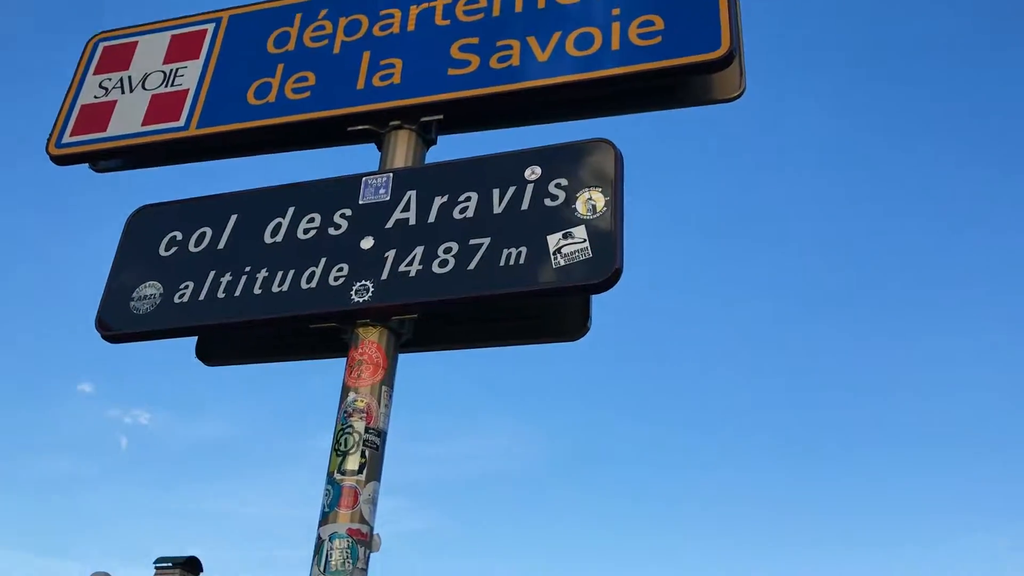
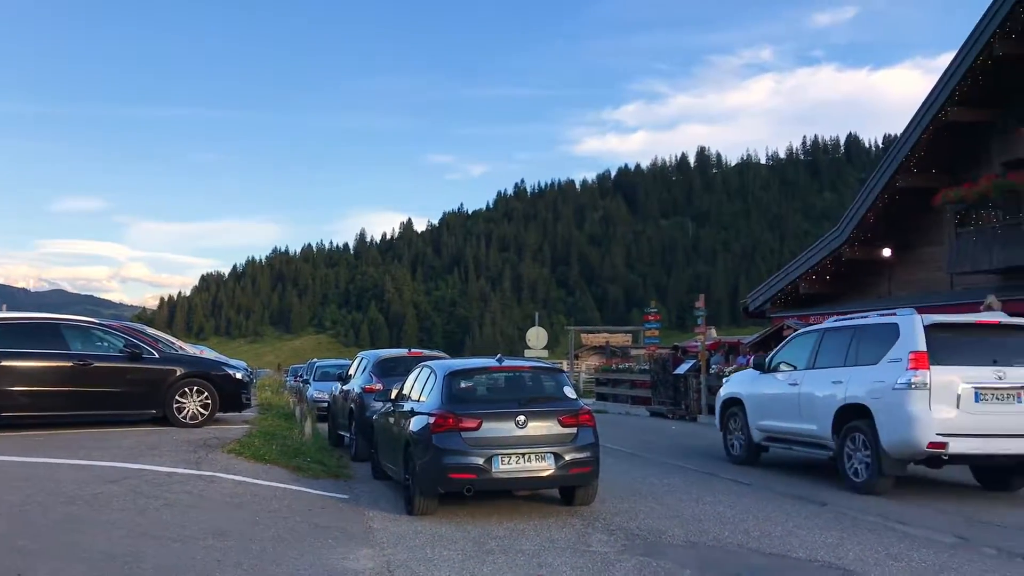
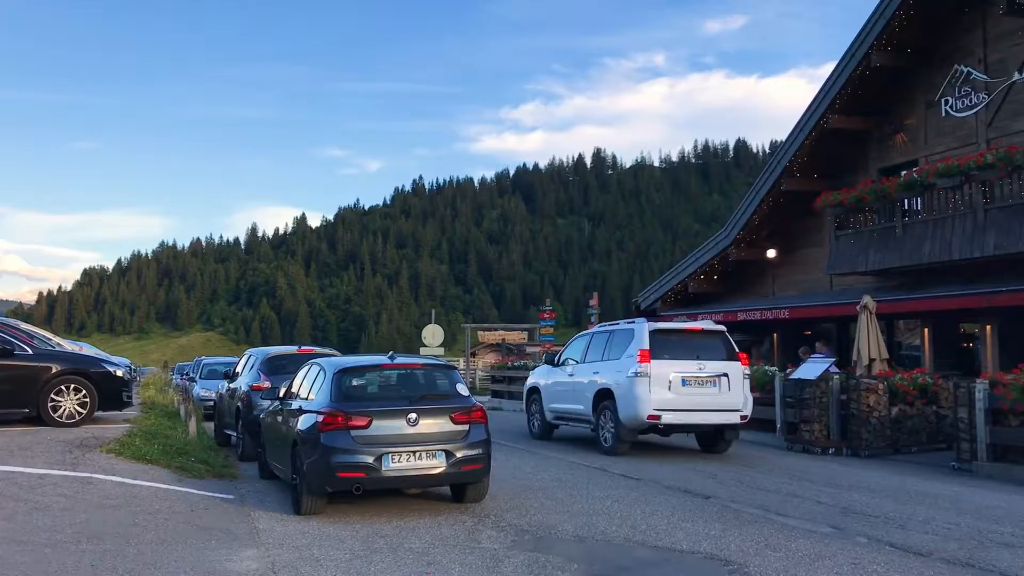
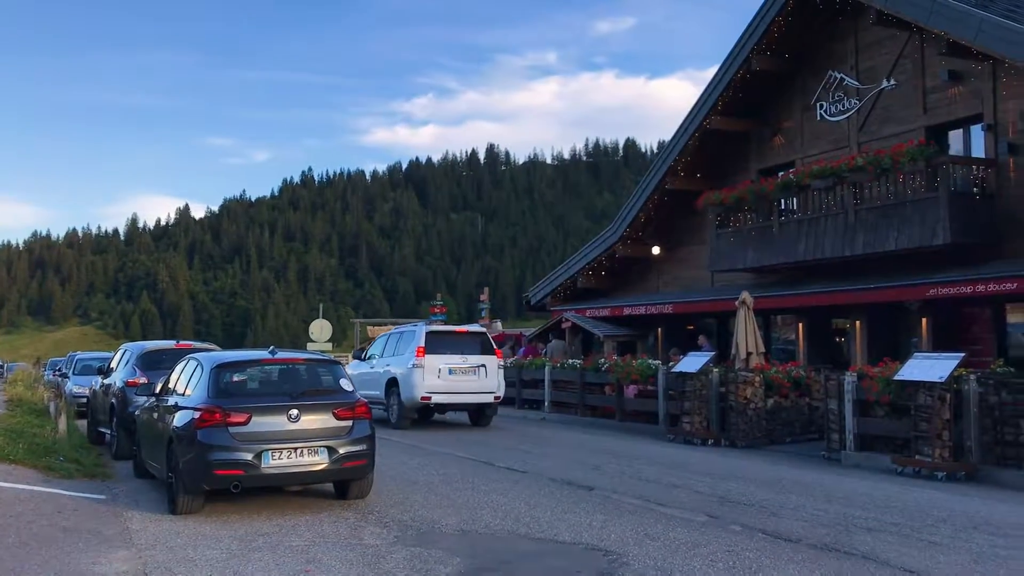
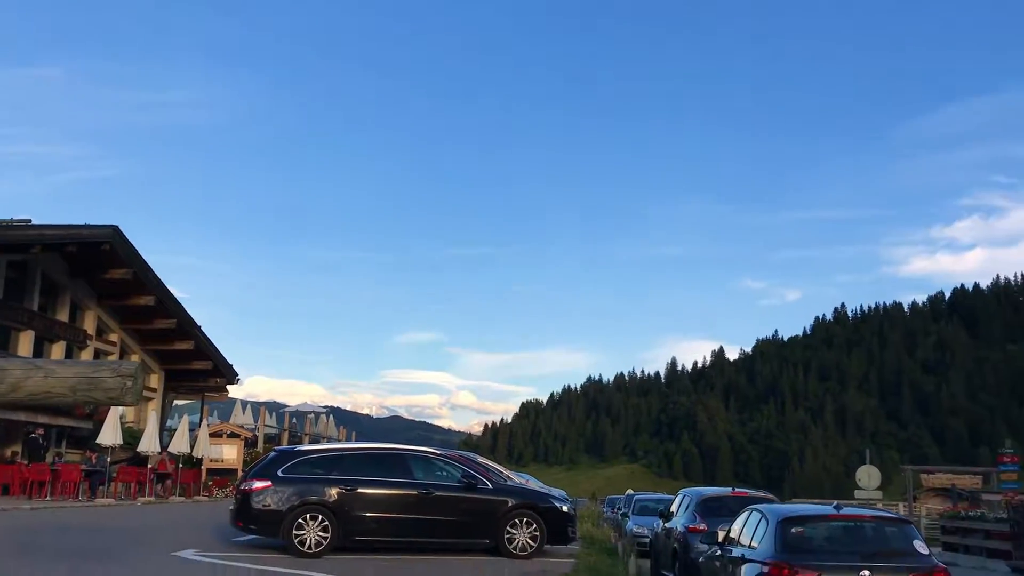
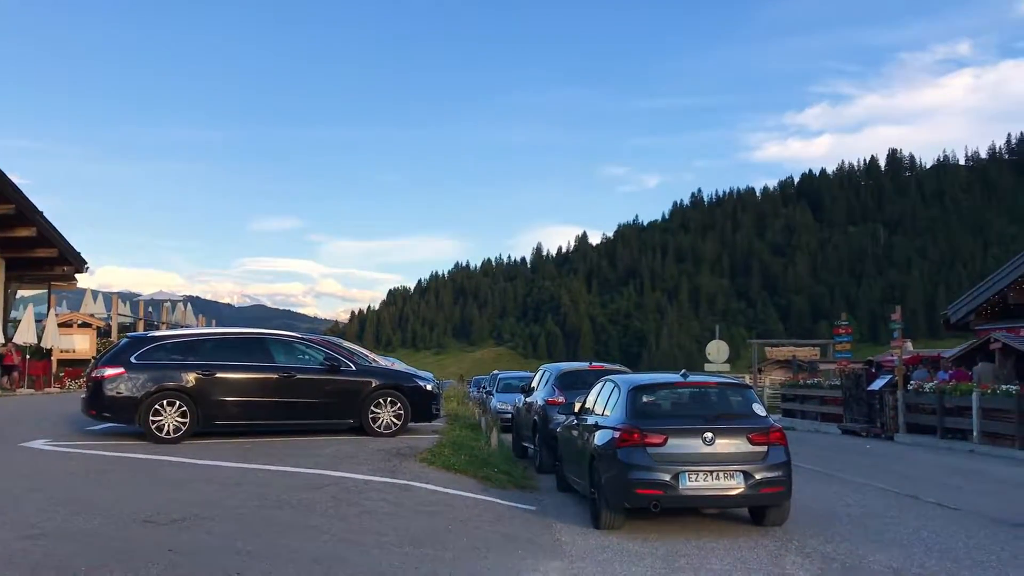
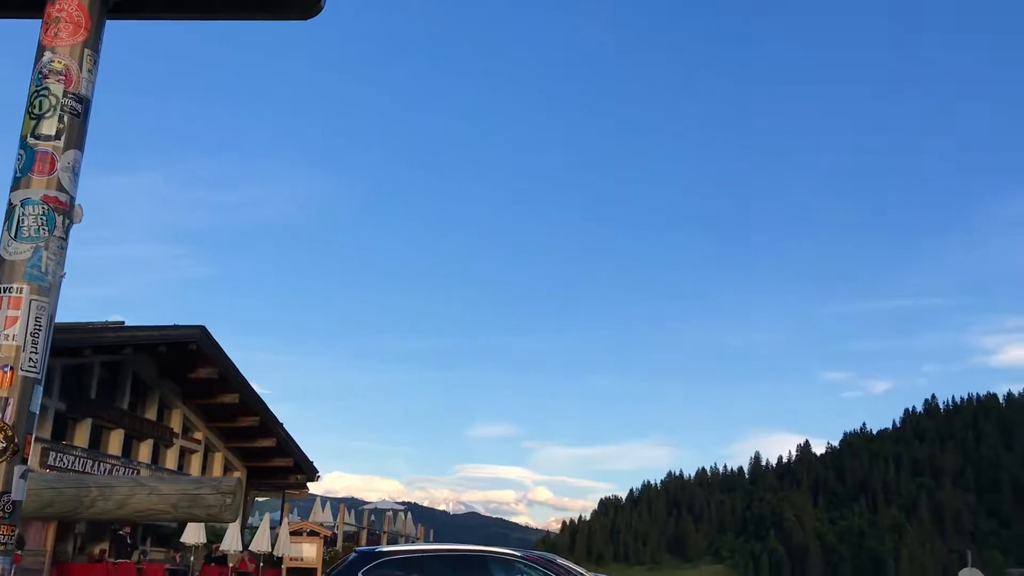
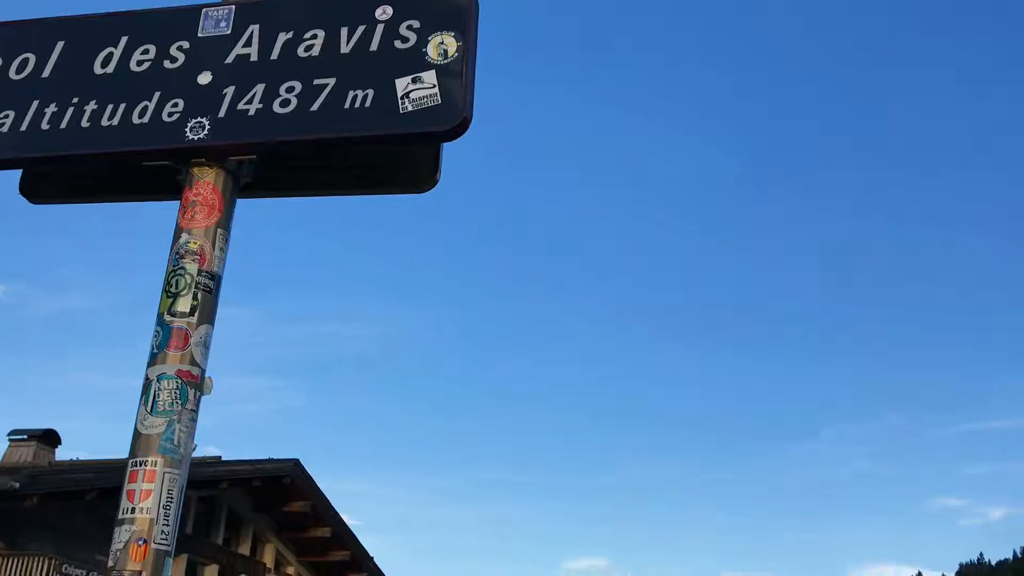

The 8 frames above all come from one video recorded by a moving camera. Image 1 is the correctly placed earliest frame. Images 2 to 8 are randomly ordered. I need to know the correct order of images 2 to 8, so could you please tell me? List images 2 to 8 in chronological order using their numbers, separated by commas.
8, 7, 5, 6, 2, 3, 4
